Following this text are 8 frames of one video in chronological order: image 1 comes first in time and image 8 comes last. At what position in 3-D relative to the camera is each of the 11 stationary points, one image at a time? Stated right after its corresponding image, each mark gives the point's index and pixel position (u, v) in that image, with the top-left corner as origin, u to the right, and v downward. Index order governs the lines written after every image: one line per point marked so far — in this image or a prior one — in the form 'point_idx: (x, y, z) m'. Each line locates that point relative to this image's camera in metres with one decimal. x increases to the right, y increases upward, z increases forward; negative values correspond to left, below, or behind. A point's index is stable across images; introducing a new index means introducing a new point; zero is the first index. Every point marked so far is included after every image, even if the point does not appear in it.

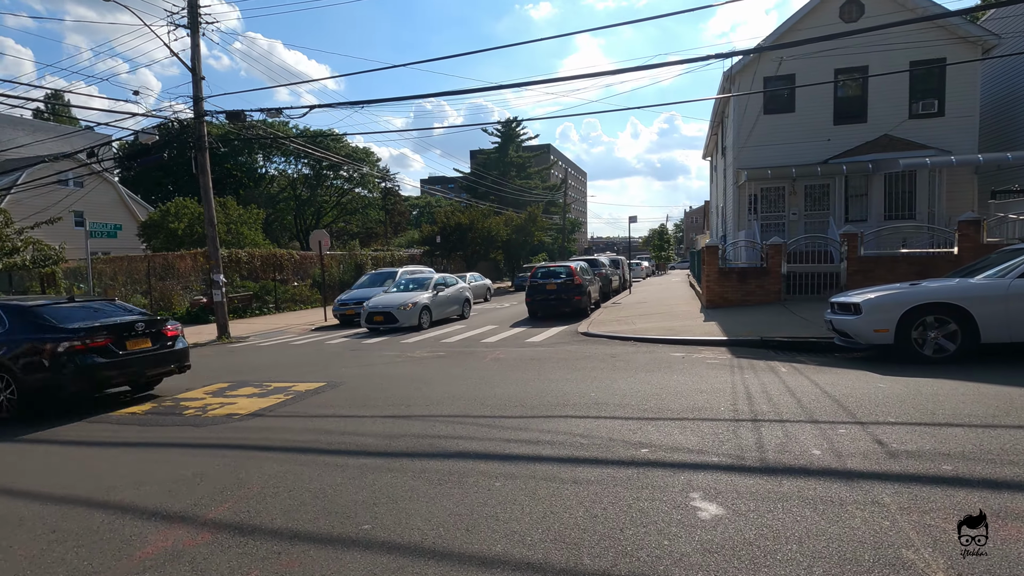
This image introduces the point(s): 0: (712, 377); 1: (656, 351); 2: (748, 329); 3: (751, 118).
0: (+2.7, -1.2, +7.3) m
1: (+2.7, -1.2, +10.1) m
2: (+5.0, -0.9, +11.3) m
3: (+8.4, +6.0, +19.0) m
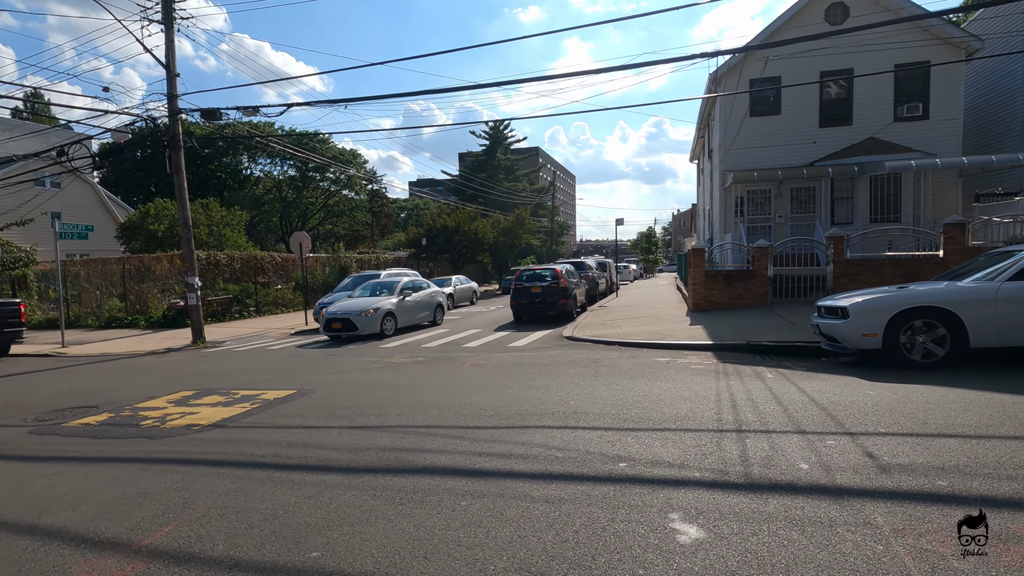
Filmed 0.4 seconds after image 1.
0: (+2.4, -1.3, +7.1) m
1: (+2.4, -1.2, +9.9) m
2: (+4.6, -0.9, +11.1) m
3: (+7.9, +5.9, +18.9) m
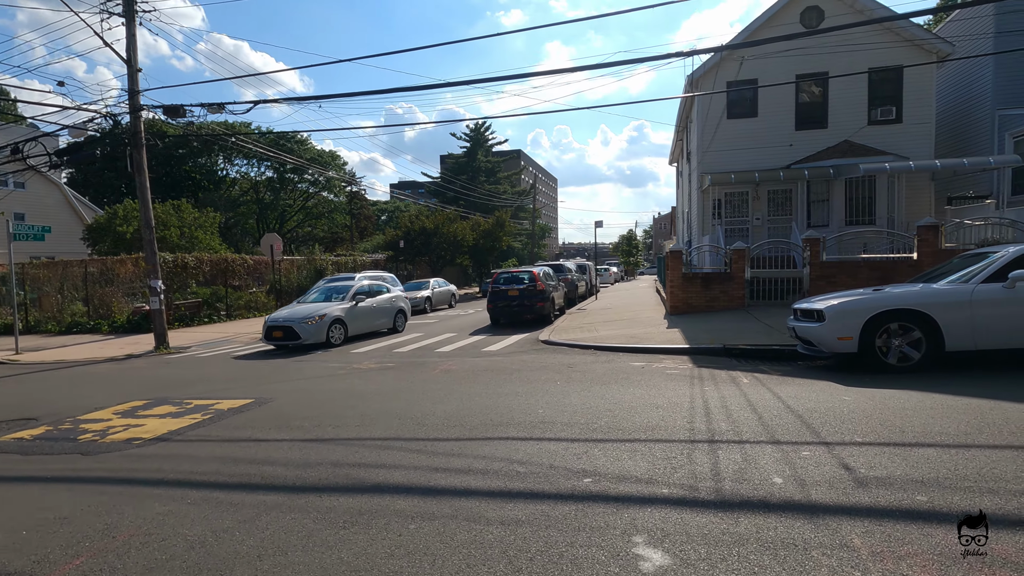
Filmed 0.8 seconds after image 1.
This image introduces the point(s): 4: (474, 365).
0: (+2.0, -1.3, +6.8) m
1: (+1.9, -1.3, +9.6) m
2: (+4.0, -1.0, +10.9) m
3: (+7.1, +5.8, +18.9) m
4: (-0.7, -1.4, +10.1) m
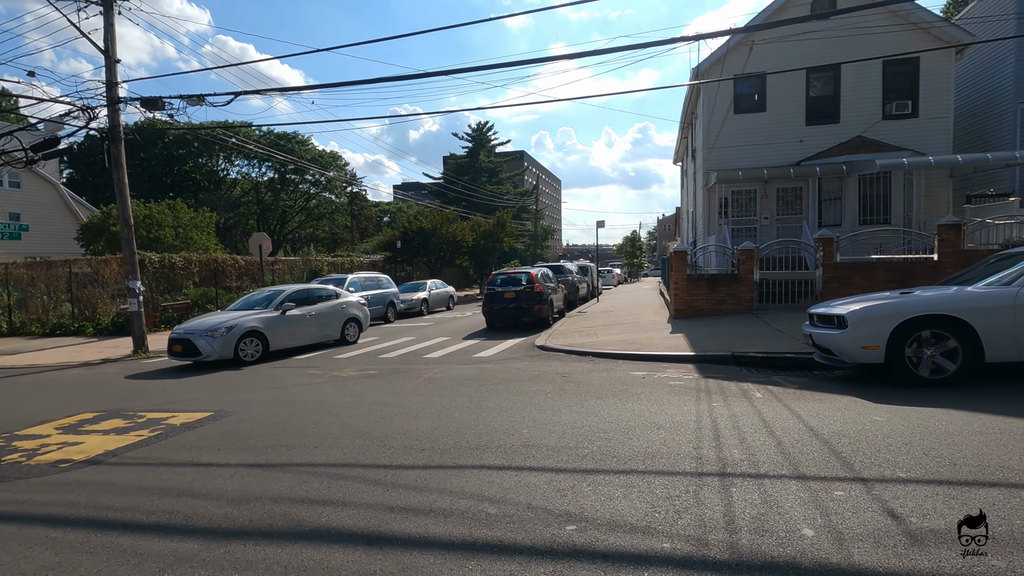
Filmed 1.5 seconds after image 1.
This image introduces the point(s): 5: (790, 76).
0: (+1.8, -1.3, +6.0) m
1: (+1.7, -1.3, +8.9) m
2: (+3.9, -1.0, +10.1) m
3: (+7.0, +5.7, +18.1) m
4: (-0.9, -1.5, +9.3) m
5: (+9.1, +7.0, +17.6) m
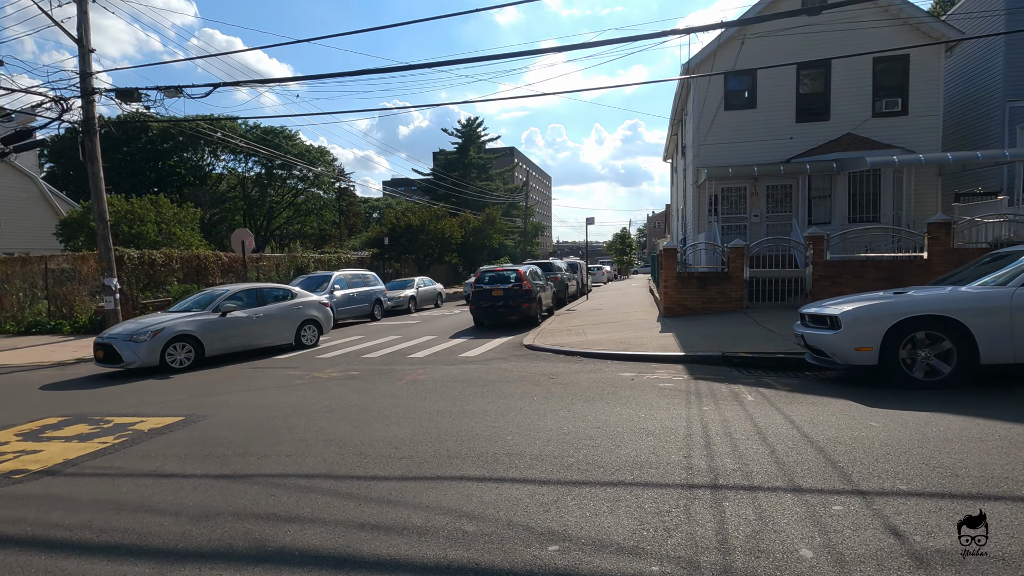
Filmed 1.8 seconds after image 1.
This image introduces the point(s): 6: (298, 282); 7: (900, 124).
0: (+1.7, -1.3, +5.8) m
1: (+1.5, -1.3, +8.7) m
2: (+3.6, -1.0, +10.0) m
3: (+6.6, +5.8, +17.9) m
4: (-1.1, -1.4, +9.0) m
5: (+8.8, +7.0, +17.5) m
6: (-7.8, +0.2, +19.6) m
7: (+12.2, +5.2, +16.9) m
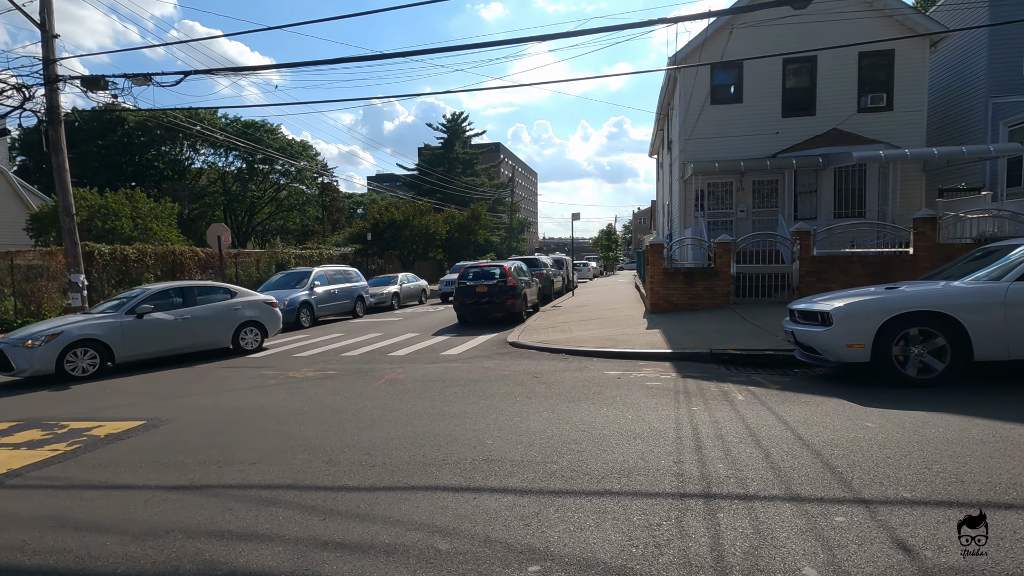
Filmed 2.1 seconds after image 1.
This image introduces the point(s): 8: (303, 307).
0: (+1.5, -1.3, +5.6) m
1: (+1.2, -1.2, +8.4) m
2: (+3.3, -0.9, +9.8) m
3: (+6.1, +6.0, +17.8) m
4: (-1.4, -1.4, +8.7) m
5: (+8.3, +7.2, +17.3) m
6: (-8.4, +0.4, +19.1) m
7: (+11.8, +5.3, +16.9) m
8: (-7.0, -0.6, +17.9) m
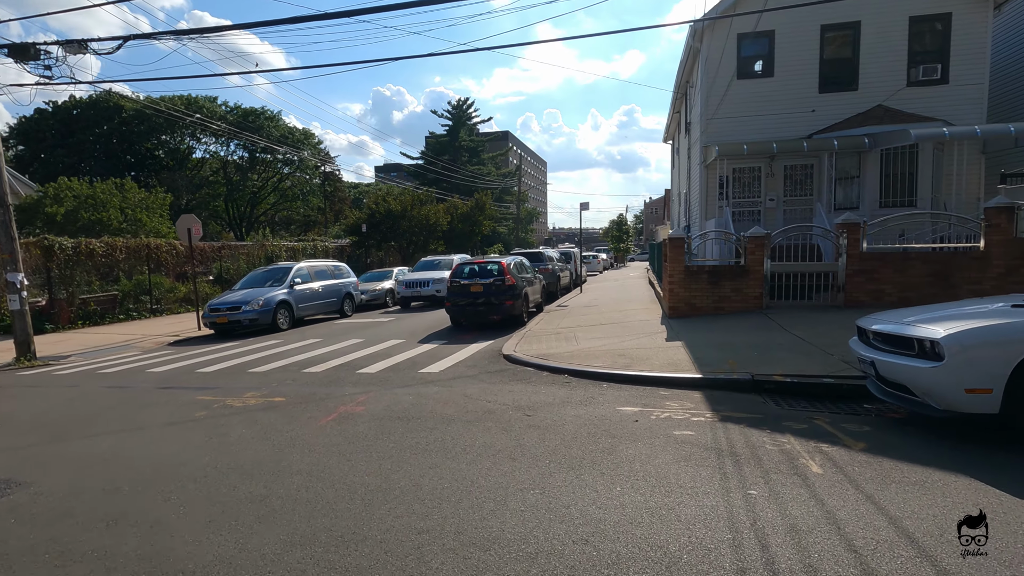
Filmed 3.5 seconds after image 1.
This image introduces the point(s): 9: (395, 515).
0: (+1.2, -1.4, +3.8) m
1: (+1.0, -1.4, +6.6) m
2: (+3.2, -1.0, +7.9) m
3: (+6.1, +6.0, +15.7) m
4: (-1.5, -1.5, +6.9) m
5: (+8.3, +7.2, +15.2) m
6: (-8.3, +0.4, +17.4) m
7: (+11.7, +5.3, +14.7) m
8: (-7.0, -0.5, +16.2) m
9: (-0.8, -1.6, +3.7) m
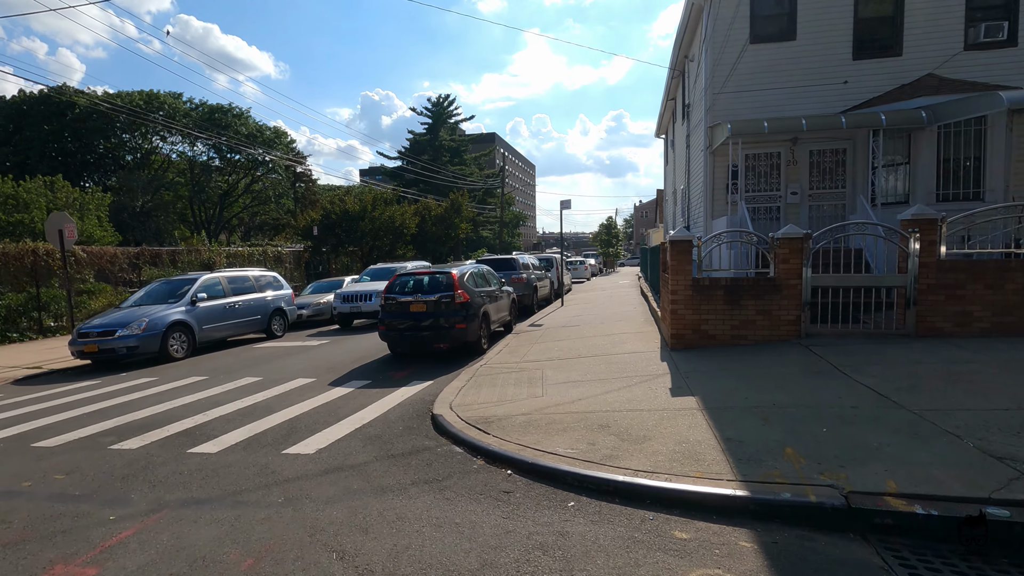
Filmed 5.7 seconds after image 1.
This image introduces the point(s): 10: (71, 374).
0: (+0.5, -1.7, +0.5) m
1: (+0.2, -1.7, +3.3) m
2: (+2.4, -1.3, +4.6) m
3: (+5.1, +5.6, +12.6) m
4: (-2.4, -1.8, +3.6) m
5: (+7.3, +6.8, +12.1) m
6: (-9.3, 0.0, +14.0) m
7: (+10.8, +5.0, +11.7) m
8: (-8.0, -1.0, +12.7) m
9: (-1.6, -1.8, +0.4) m
10: (-9.5, -1.9, +11.6) m
